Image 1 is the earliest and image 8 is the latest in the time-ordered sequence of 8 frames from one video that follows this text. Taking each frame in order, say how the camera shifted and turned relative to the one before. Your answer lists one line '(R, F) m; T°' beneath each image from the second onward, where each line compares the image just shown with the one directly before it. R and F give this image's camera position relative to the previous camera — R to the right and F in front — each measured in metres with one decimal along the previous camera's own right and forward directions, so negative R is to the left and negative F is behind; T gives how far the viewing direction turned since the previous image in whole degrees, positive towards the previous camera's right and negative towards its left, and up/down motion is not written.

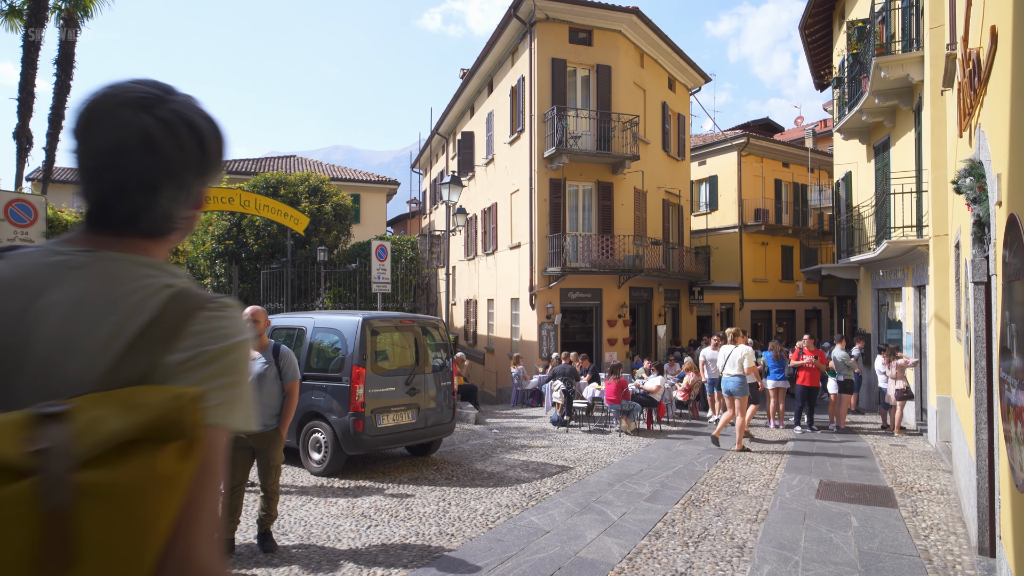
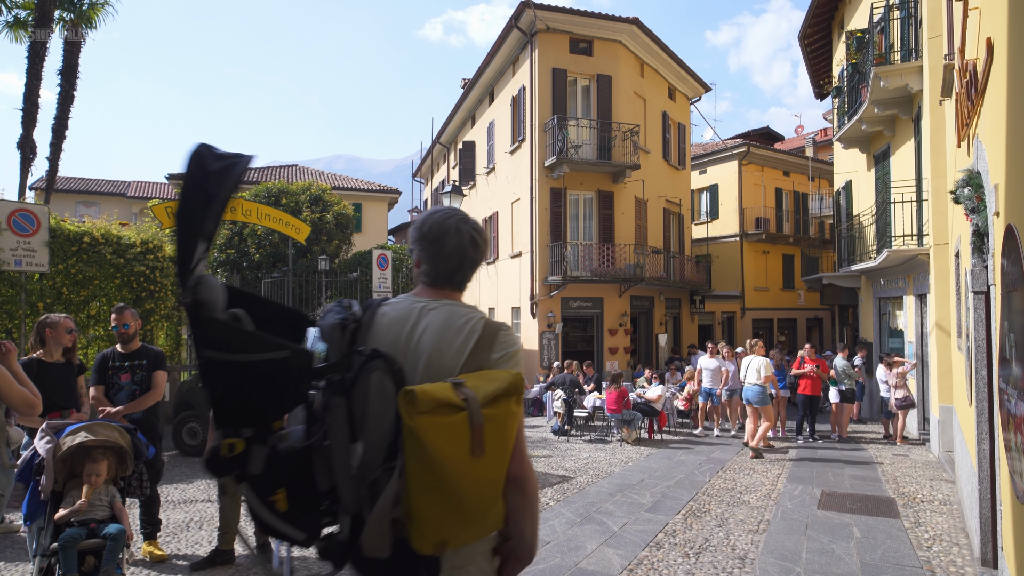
(0.0, 0.0) m; 0°
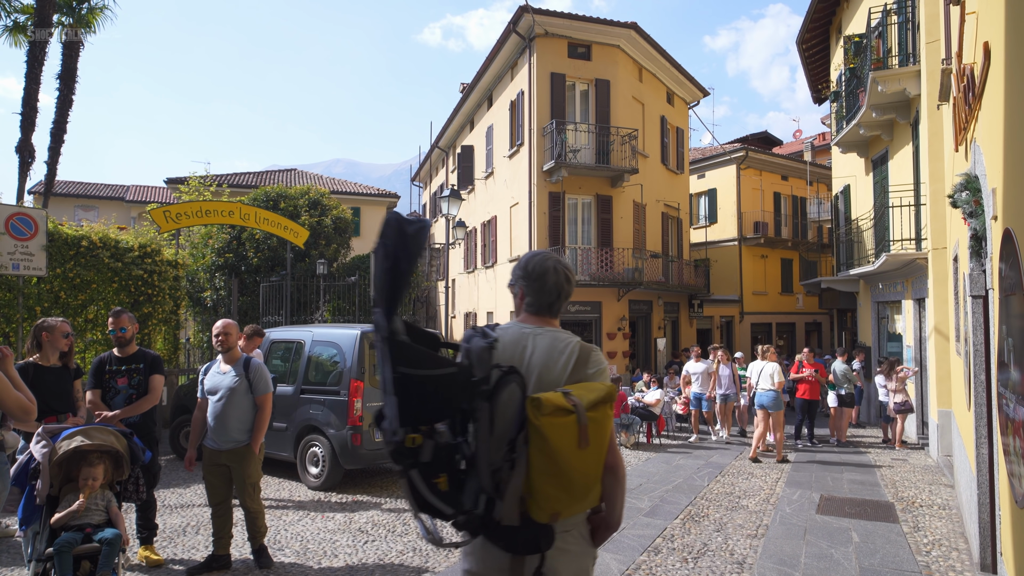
(0.0, 0.0) m; 0°
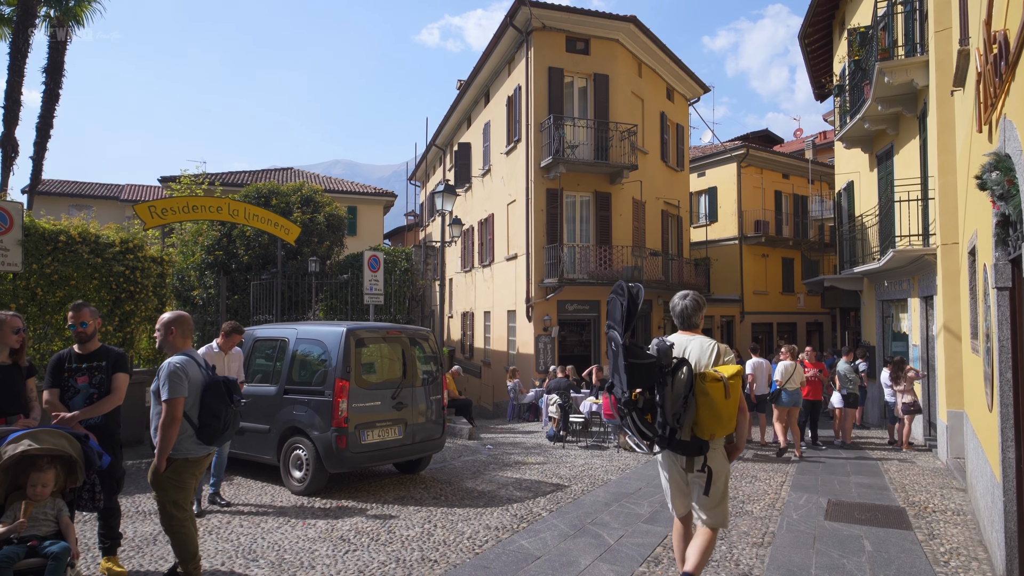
(+0.1, +0.3) m; 0°
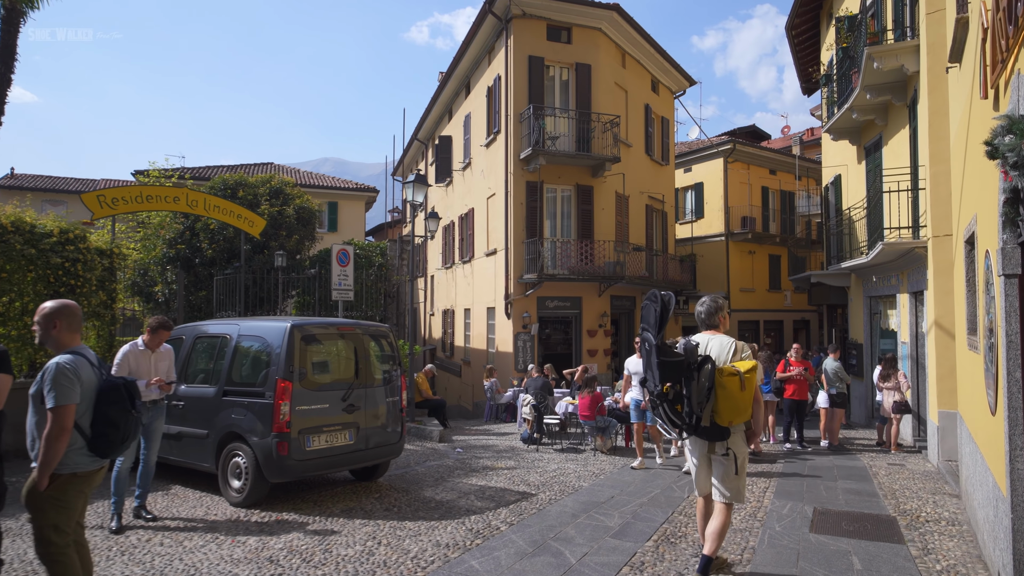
(+0.3, +0.6) m; +1°
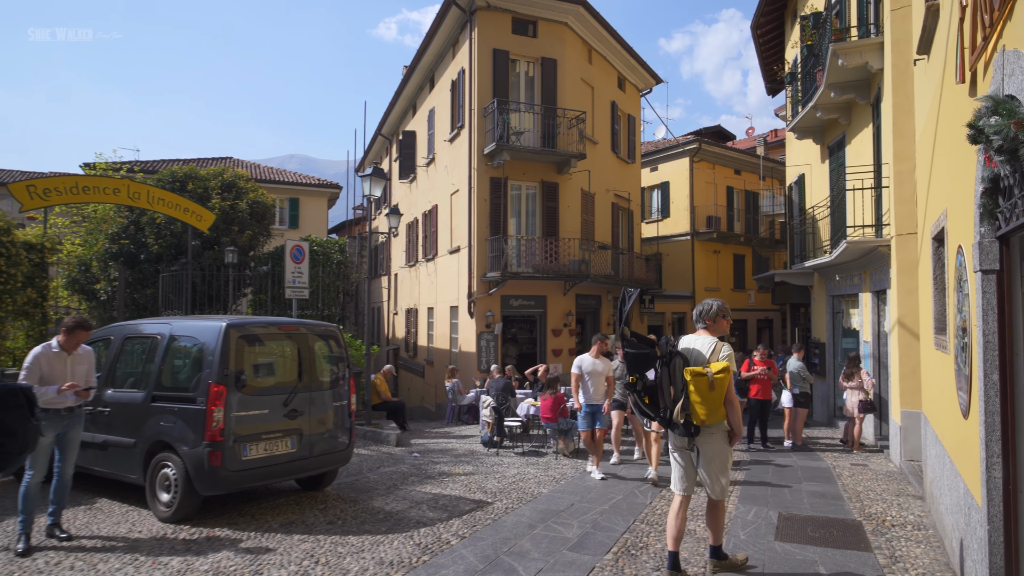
(+0.1, +0.4) m; +3°
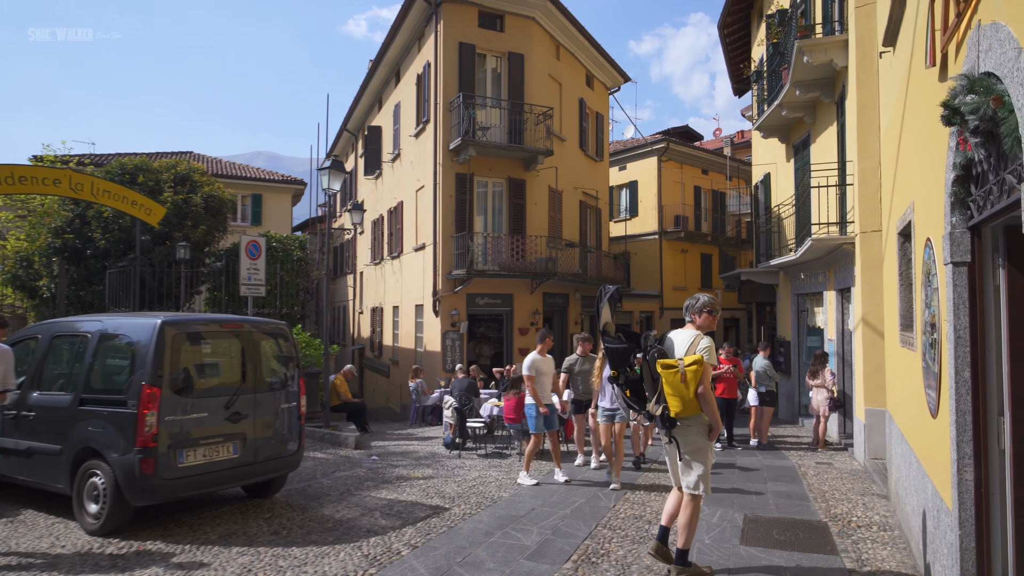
(+0.1, +0.3) m; +3°
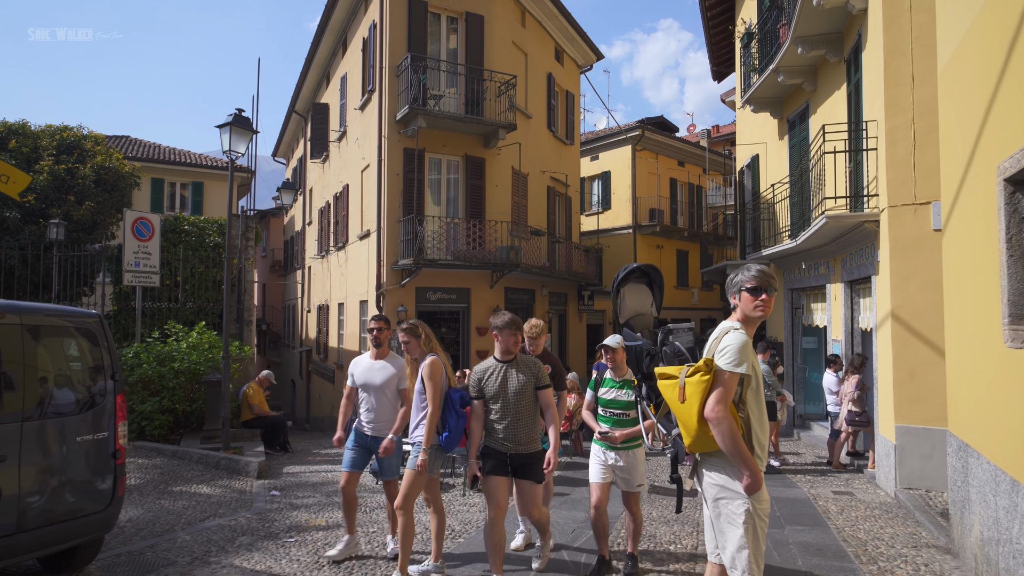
(+0.3, +2.0) m; +3°
